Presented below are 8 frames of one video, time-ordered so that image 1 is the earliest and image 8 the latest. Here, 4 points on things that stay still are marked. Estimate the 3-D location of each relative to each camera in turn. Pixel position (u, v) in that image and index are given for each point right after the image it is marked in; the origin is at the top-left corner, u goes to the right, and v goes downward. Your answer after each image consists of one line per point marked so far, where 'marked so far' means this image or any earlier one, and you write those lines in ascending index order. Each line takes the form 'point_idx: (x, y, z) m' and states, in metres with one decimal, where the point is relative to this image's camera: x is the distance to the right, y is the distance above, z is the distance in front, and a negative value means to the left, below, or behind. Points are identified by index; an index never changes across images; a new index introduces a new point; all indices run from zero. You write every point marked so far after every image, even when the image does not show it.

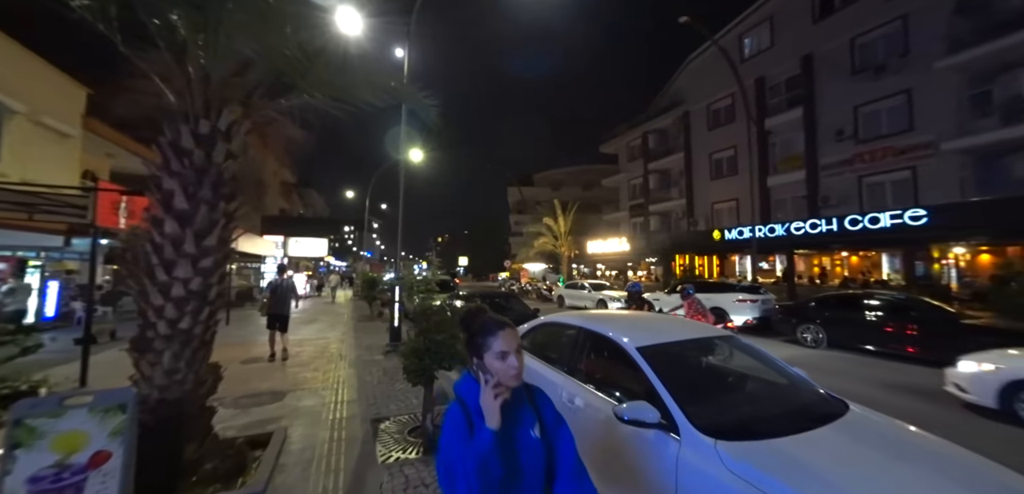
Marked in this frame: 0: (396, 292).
0: (-2.7, -1.1, +9.6) m
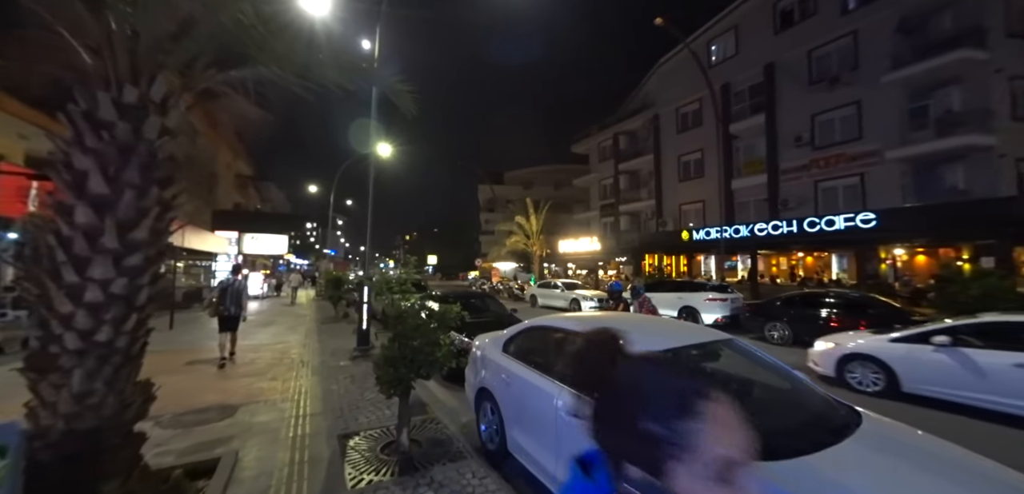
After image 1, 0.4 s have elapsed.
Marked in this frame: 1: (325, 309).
0: (-3.2, -1.0, +9.0) m
1: (-8.7, -2.9, +19.0) m
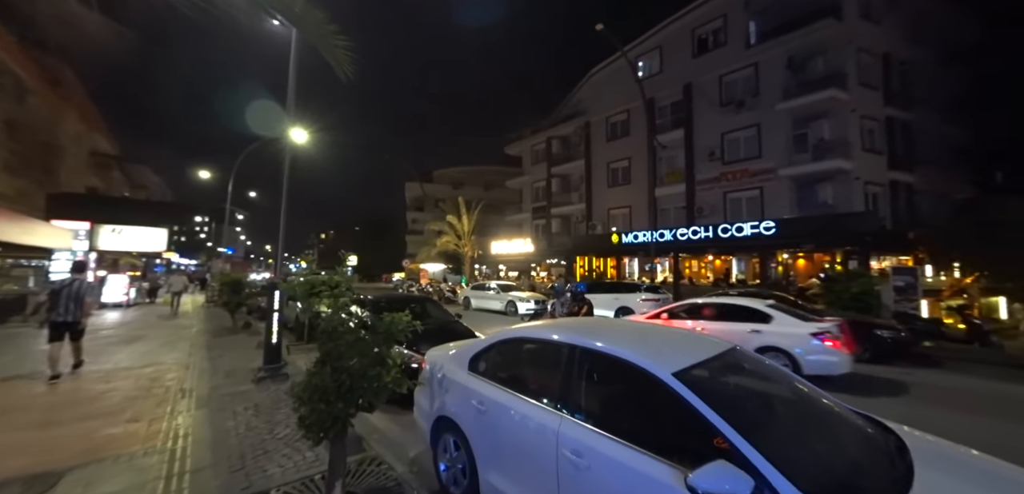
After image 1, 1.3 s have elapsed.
0: (-4.1, -0.9, +7.2) m
1: (-11.3, -2.8, +16.0) m
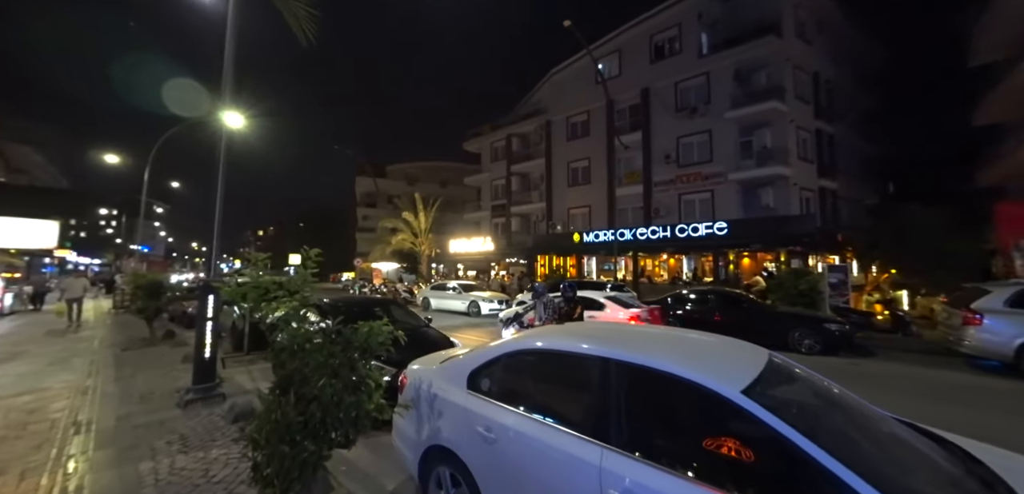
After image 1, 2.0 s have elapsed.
0: (-4.3, -0.8, +5.9) m
1: (-12.5, -2.6, +13.9) m
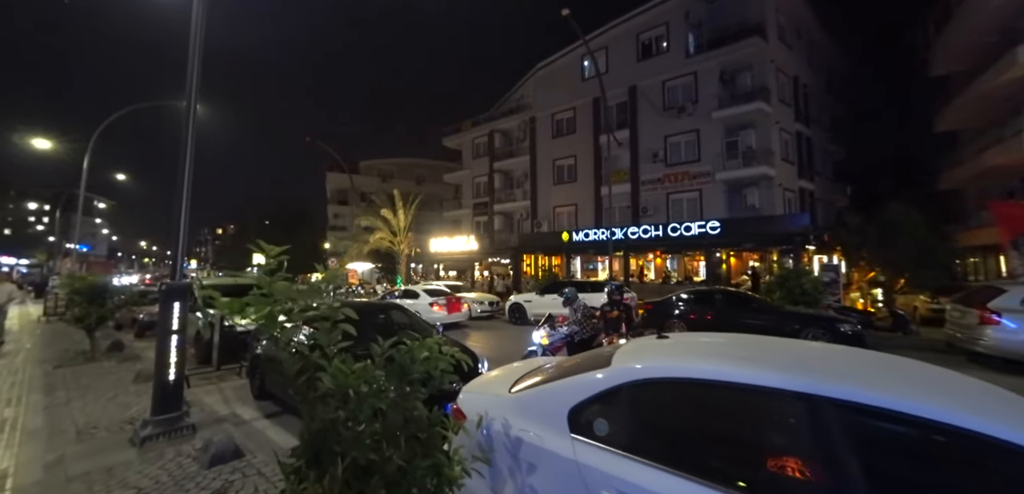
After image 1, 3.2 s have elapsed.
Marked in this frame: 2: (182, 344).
0: (-3.8, -0.7, +4.7) m
1: (-12.6, -2.5, +12.0) m
2: (-3.8, -1.1, +4.7) m
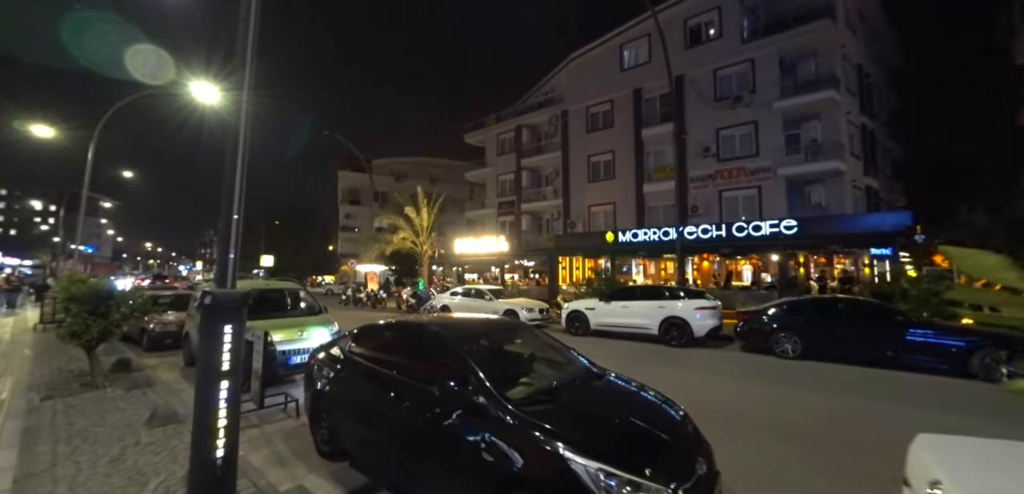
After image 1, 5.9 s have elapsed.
0: (-1.9, -0.6, +2.8) m
1: (-10.6, -2.4, +10.2) m
2: (-1.9, -1.0, +2.8) m
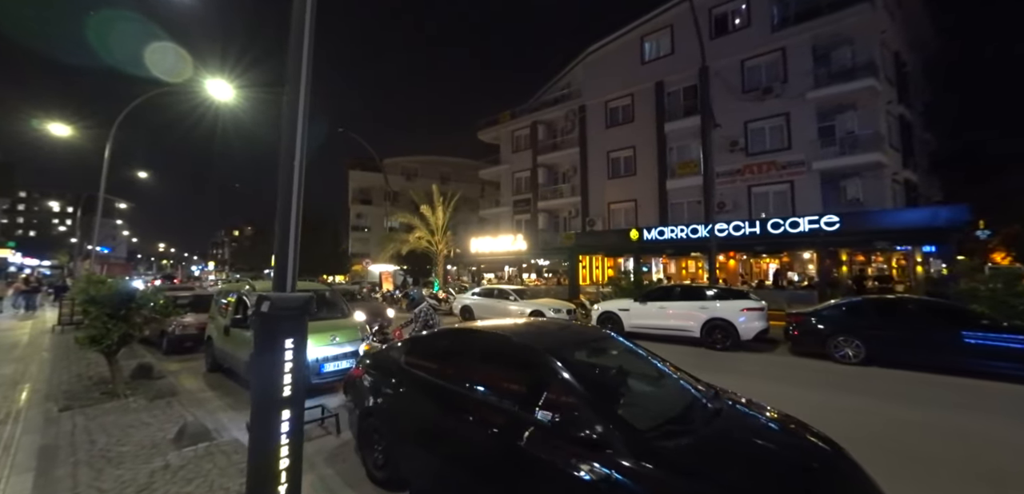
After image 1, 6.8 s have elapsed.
0: (-1.2, -0.6, +2.2) m
1: (-9.8, -2.4, +9.8) m
2: (-1.2, -1.0, +2.2) m
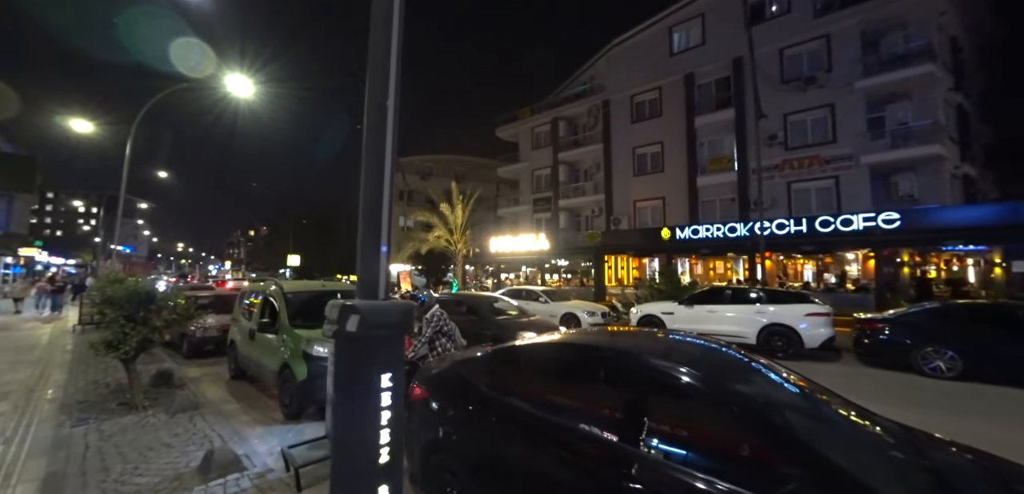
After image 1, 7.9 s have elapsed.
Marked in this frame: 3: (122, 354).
0: (-0.5, -0.5, +1.4) m
1: (-8.8, -2.3, +9.2) m
2: (-0.5, -1.0, +1.5) m
3: (-6.0, -1.6, +6.5) m
